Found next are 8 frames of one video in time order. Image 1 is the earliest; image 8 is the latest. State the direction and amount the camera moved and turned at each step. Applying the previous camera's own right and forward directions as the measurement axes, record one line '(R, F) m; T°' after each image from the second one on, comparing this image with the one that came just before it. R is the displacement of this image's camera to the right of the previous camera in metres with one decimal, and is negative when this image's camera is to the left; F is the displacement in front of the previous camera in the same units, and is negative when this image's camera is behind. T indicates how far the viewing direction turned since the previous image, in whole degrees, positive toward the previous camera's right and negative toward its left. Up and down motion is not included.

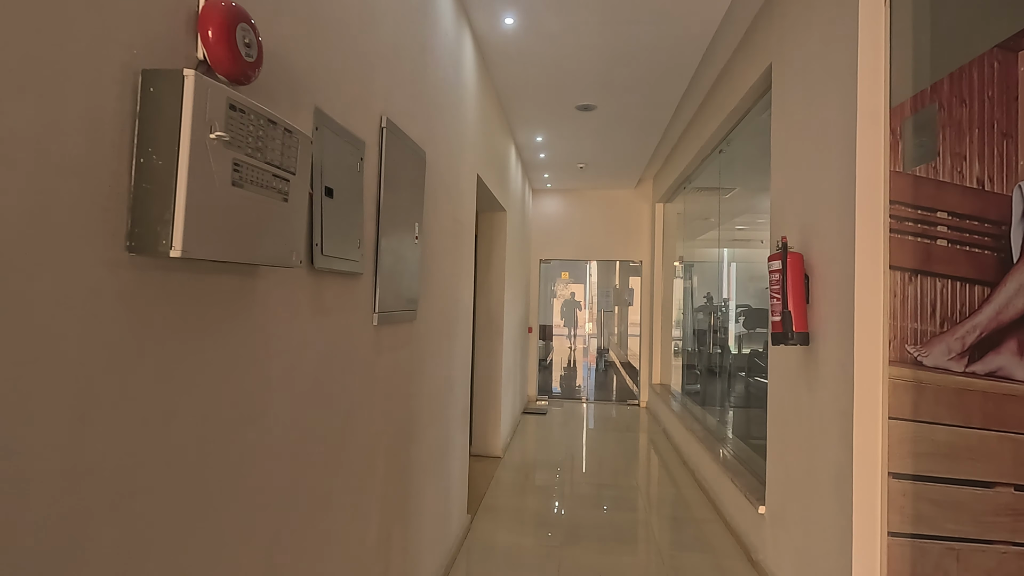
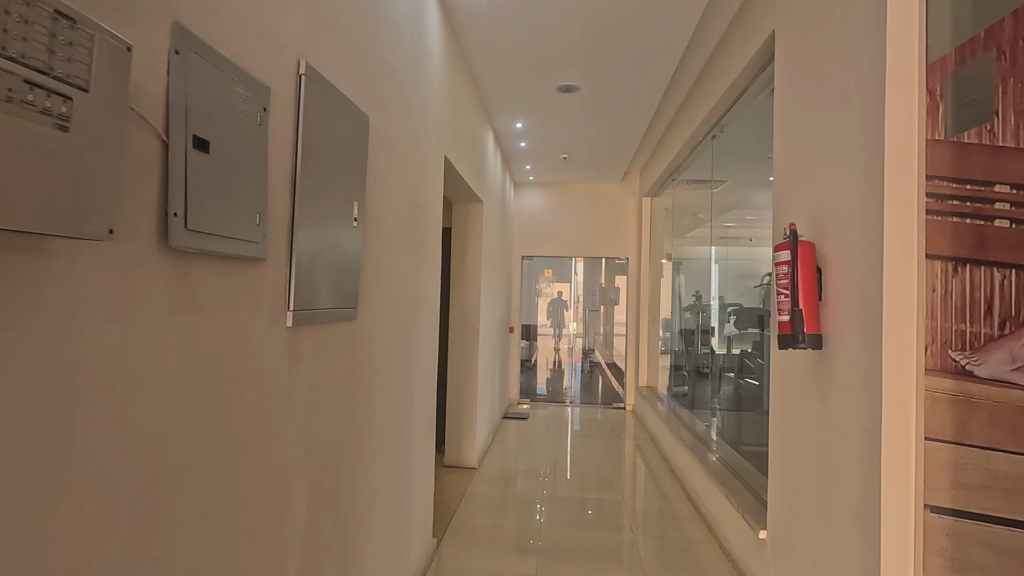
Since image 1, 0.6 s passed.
(+0.1, +0.3) m; +1°
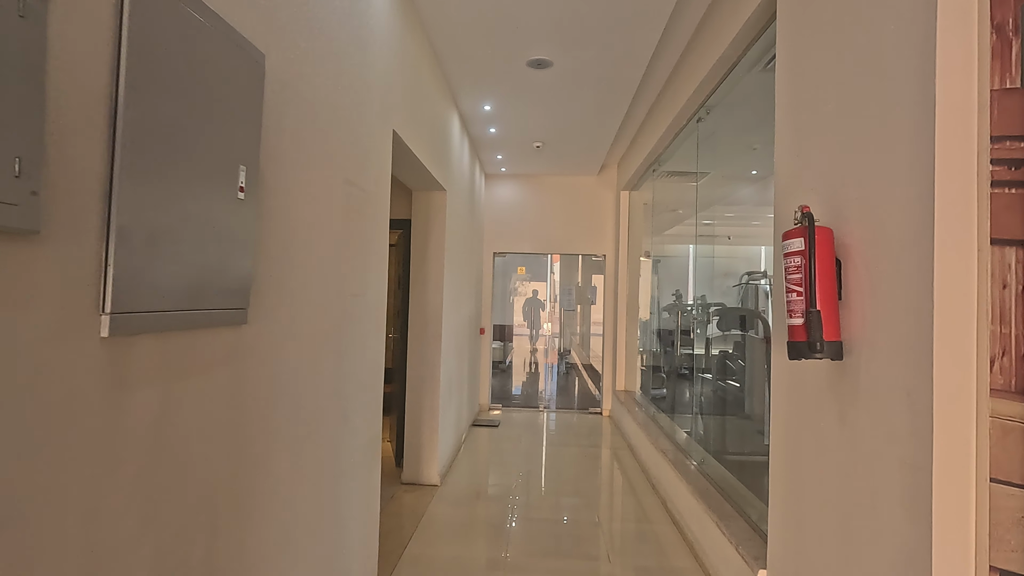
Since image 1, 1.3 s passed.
(+0.1, +0.4) m; +2°
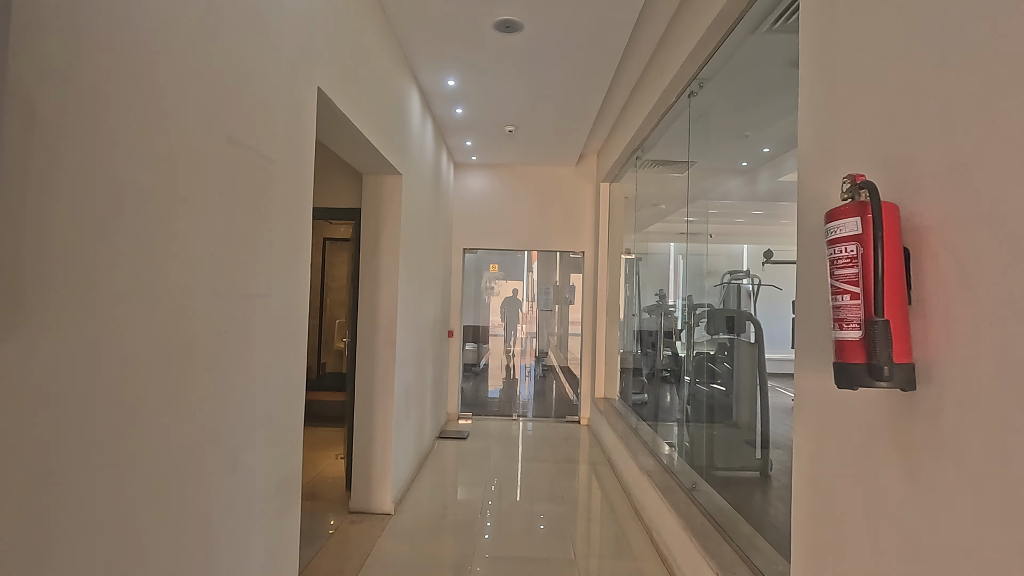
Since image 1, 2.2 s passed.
(+0.1, +0.4) m; +2°
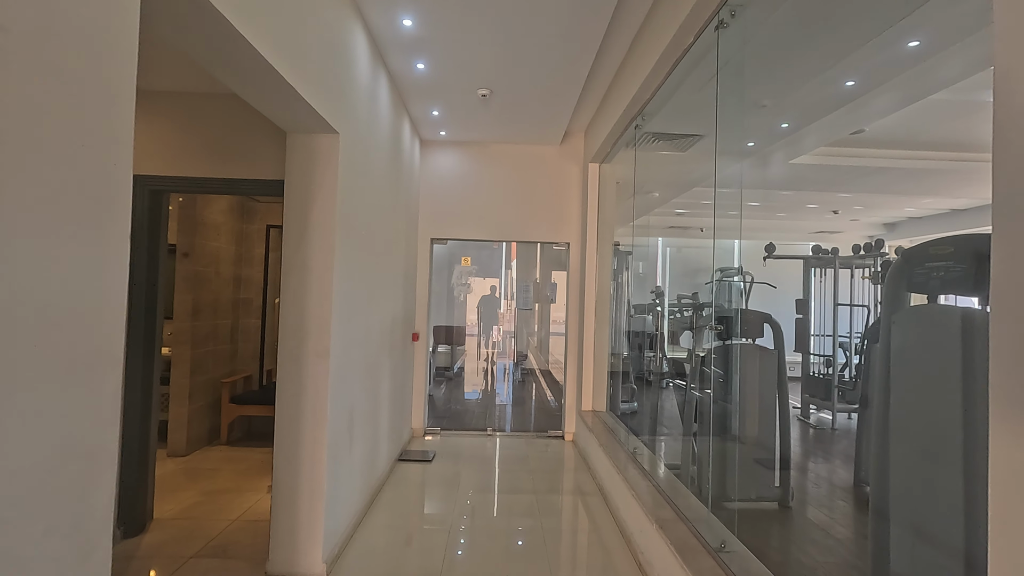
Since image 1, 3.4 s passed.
(0.0, +0.7) m; +2°
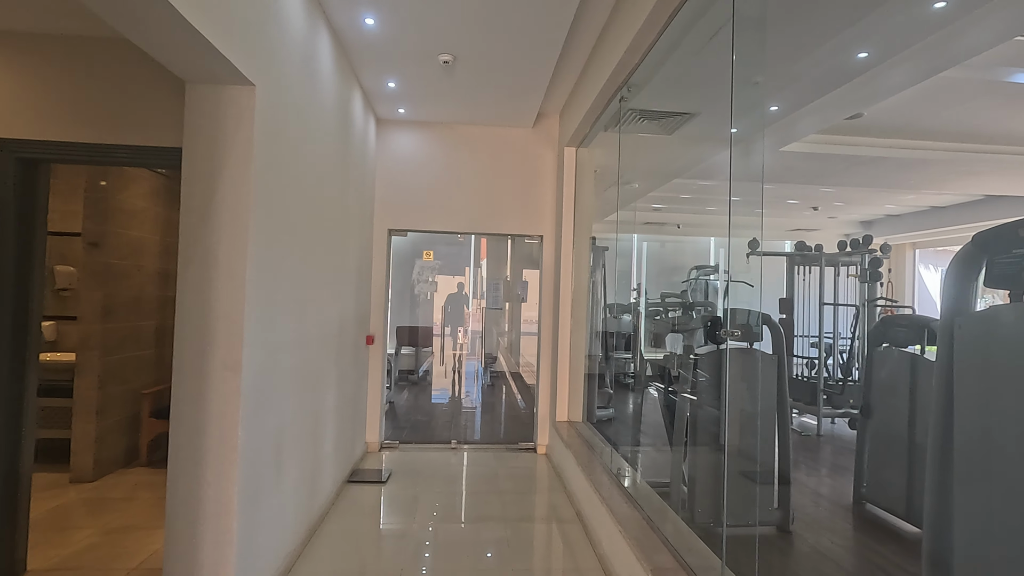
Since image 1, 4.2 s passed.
(0.0, +0.5) m; +3°
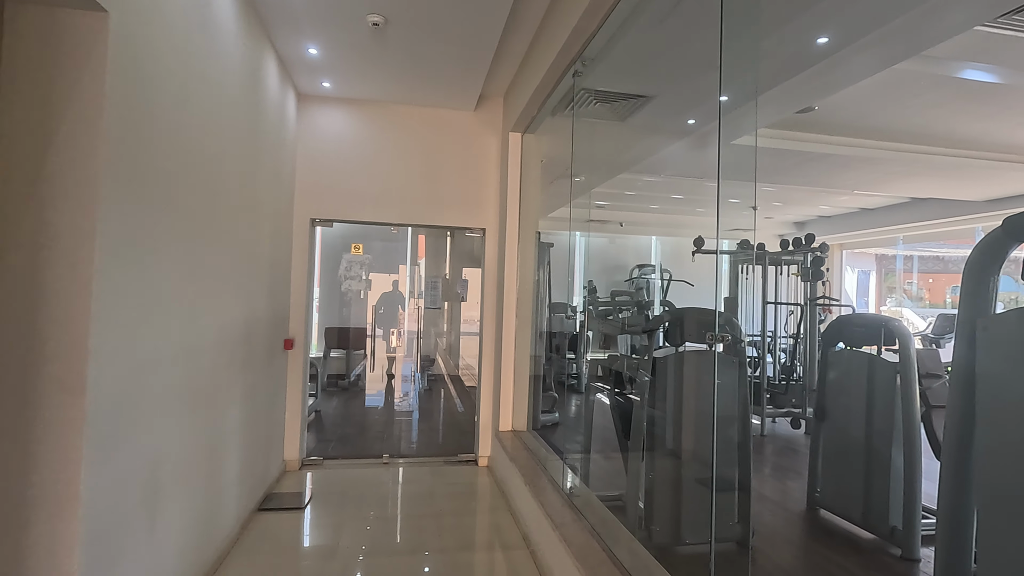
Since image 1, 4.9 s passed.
(0.0, +0.4) m; +6°
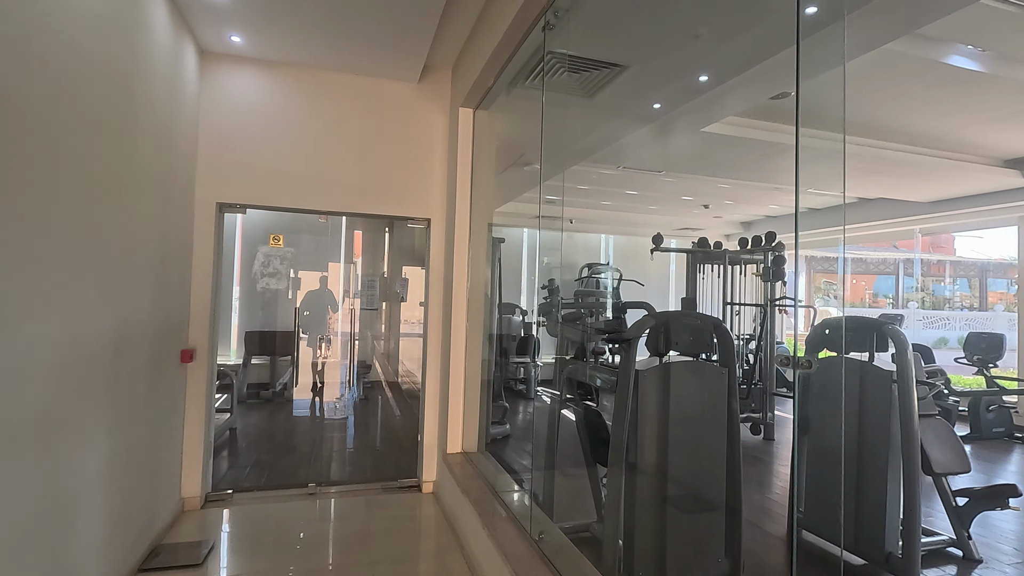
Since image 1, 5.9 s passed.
(-0.1, +0.5) m; +6°
